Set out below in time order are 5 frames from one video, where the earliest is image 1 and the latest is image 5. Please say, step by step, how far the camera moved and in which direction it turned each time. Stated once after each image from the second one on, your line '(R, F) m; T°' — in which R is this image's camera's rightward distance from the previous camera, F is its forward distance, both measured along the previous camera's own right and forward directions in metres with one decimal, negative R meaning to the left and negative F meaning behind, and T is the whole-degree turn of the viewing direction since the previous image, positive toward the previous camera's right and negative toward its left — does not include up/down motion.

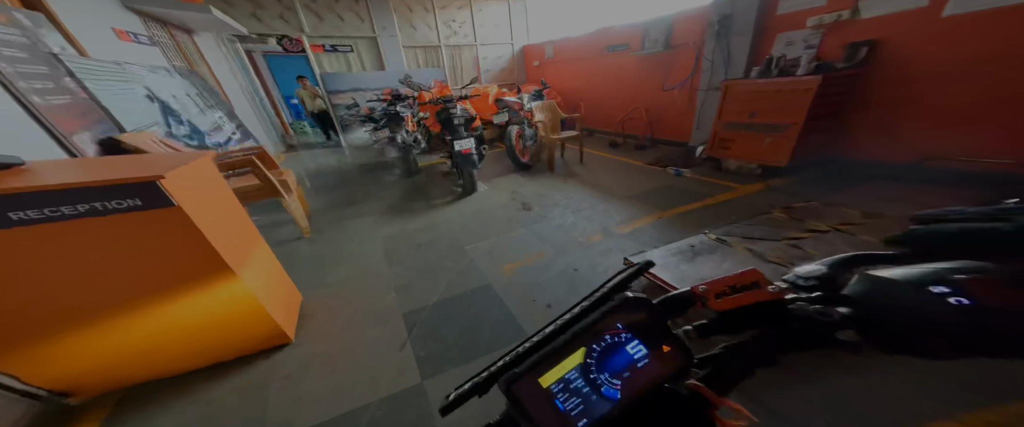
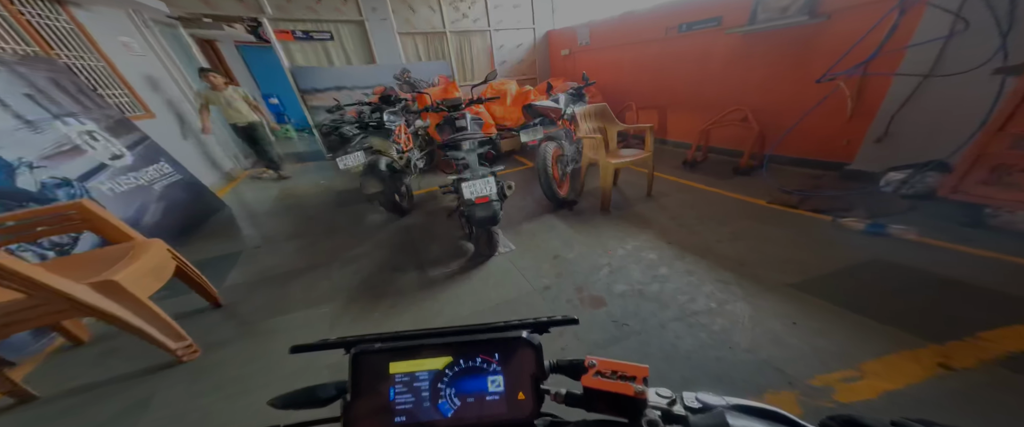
(-0.3, +1.4) m; -2°
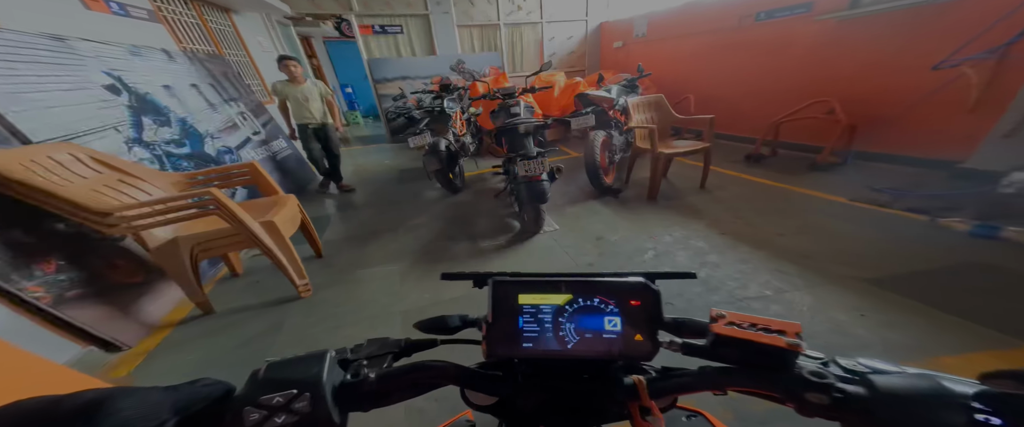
(-0.1, -0.3) m; -7°
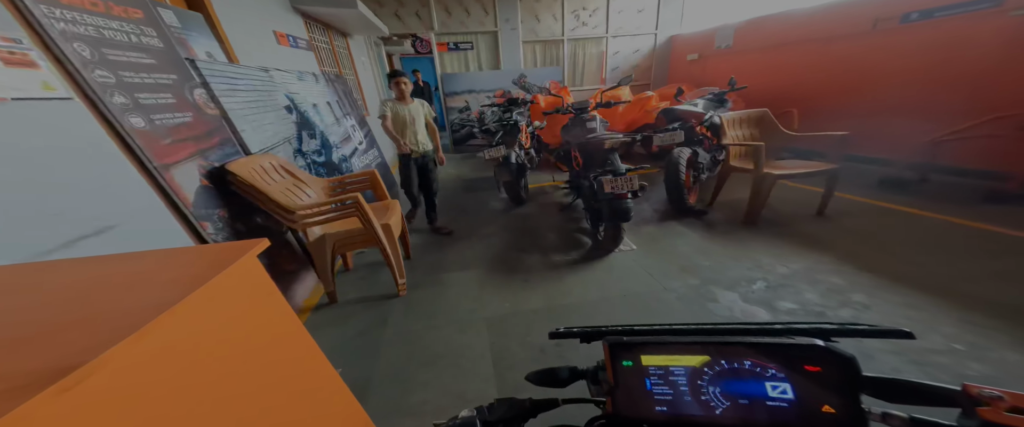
(-0.3, 0.0) m; -9°
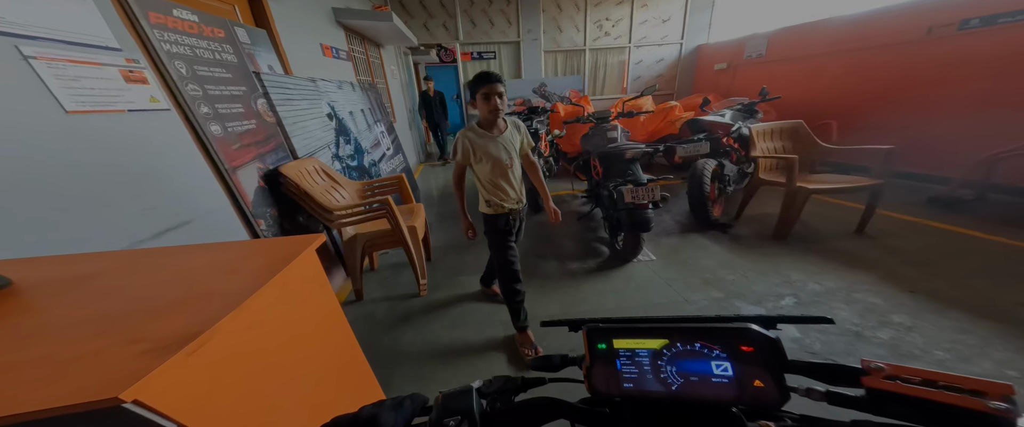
(0.0, 0.0) m; -3°
